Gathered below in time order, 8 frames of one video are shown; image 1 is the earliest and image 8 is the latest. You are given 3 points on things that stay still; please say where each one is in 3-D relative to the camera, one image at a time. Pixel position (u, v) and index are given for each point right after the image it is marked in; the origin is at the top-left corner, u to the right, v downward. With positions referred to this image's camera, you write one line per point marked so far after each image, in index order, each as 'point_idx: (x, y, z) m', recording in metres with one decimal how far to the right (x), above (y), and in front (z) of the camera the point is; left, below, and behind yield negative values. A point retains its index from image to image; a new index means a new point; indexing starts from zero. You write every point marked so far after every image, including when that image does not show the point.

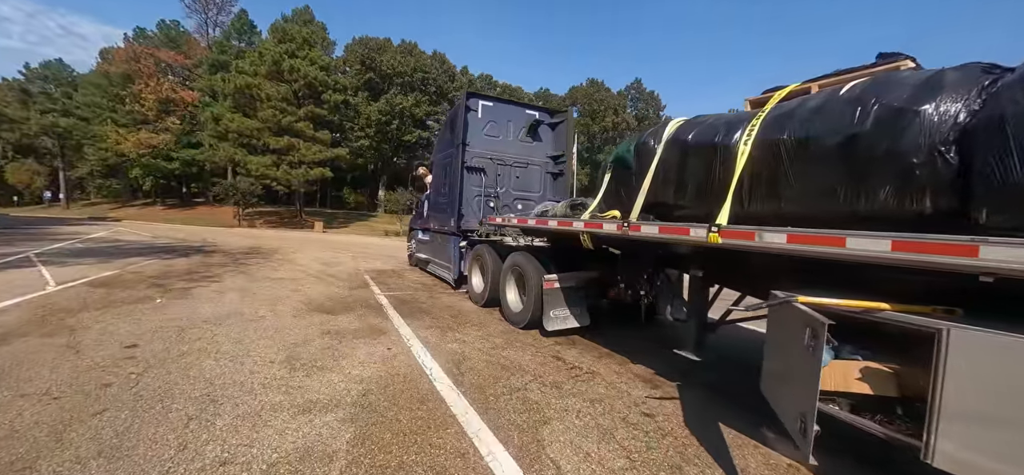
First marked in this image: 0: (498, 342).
0: (-0.2, -1.3, +4.7) m
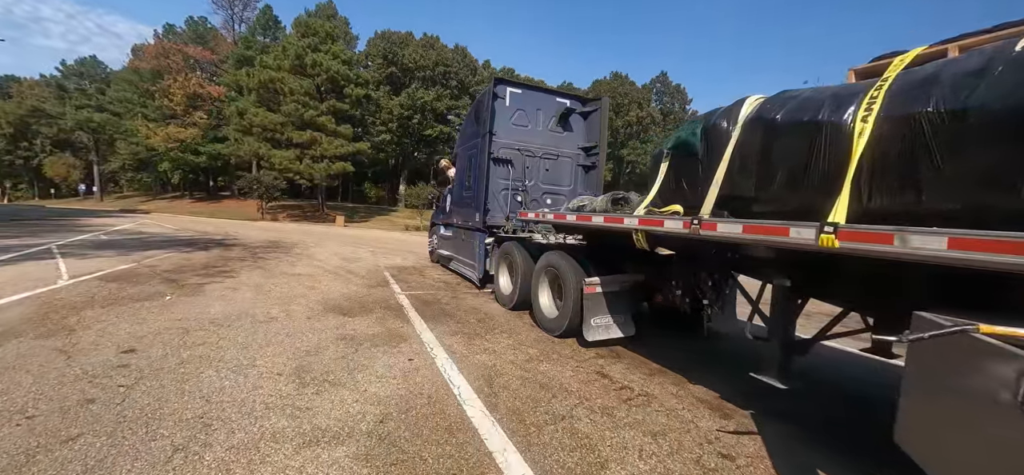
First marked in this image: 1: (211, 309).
0: (+0.2, -1.3, +4.2) m
1: (-3.8, -0.9, +4.9) m
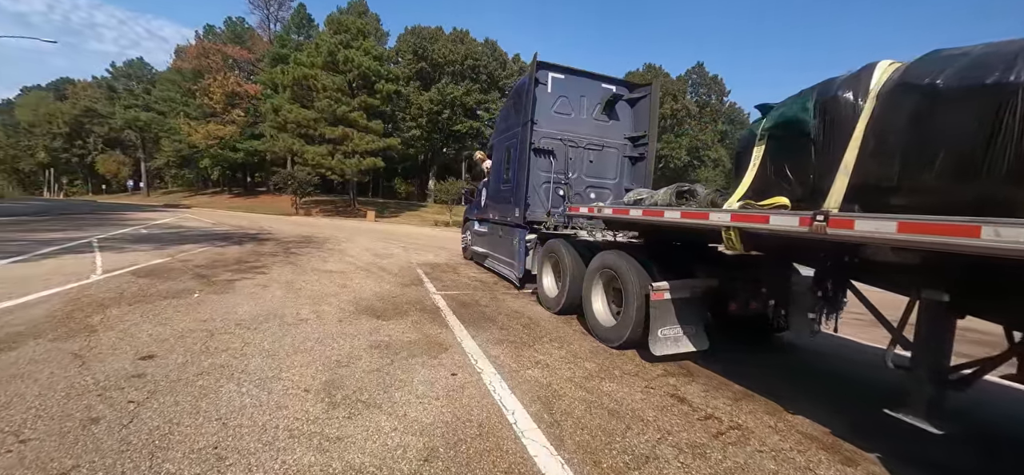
0: (+0.7, -1.2, +3.6) m
1: (-3.2, -0.9, +4.6) m
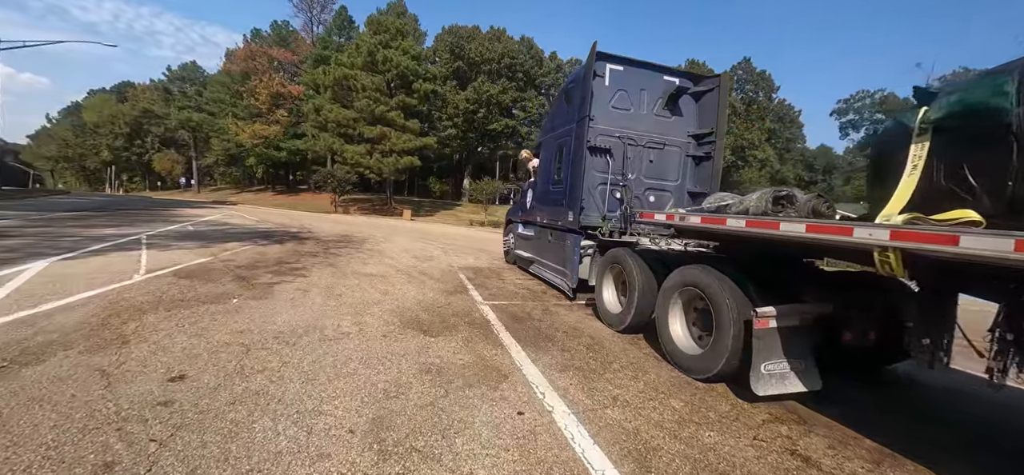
0: (+1.3, -1.3, +3.0) m
1: (-2.6, -0.9, +4.2) m
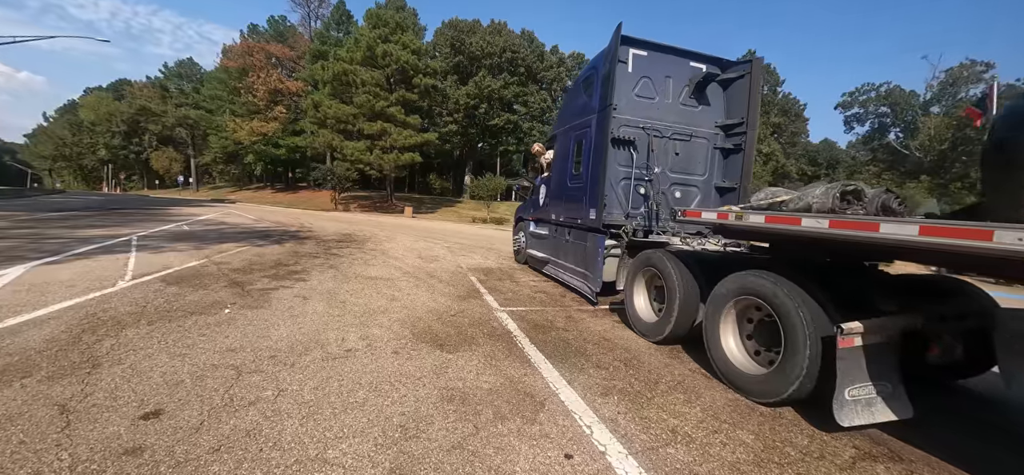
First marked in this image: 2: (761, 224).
0: (+1.6, -1.4, +2.5) m
1: (-2.3, -0.9, +3.8) m
2: (+2.1, +0.1, +3.2) m
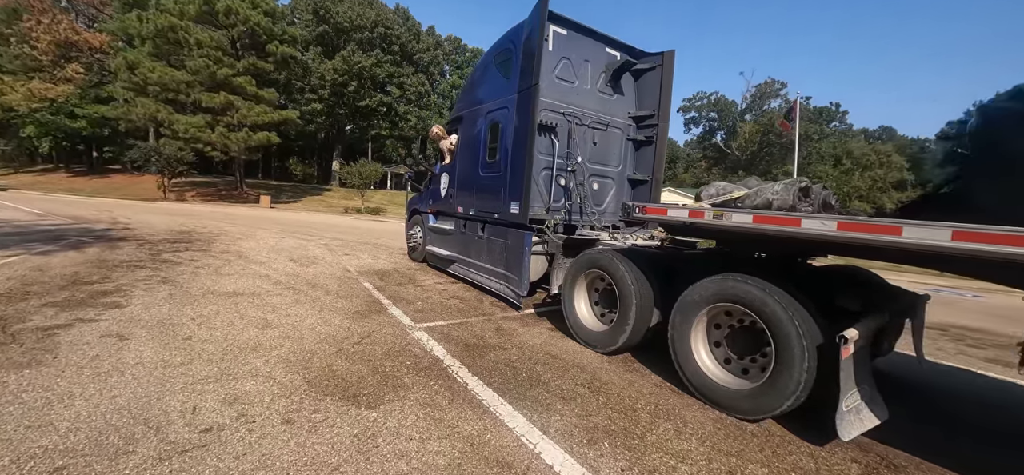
0: (+1.5, -1.4, +2.2) m
1: (-2.6, -1.1, +2.2) m
2: (+1.7, +0.1, +2.9) m
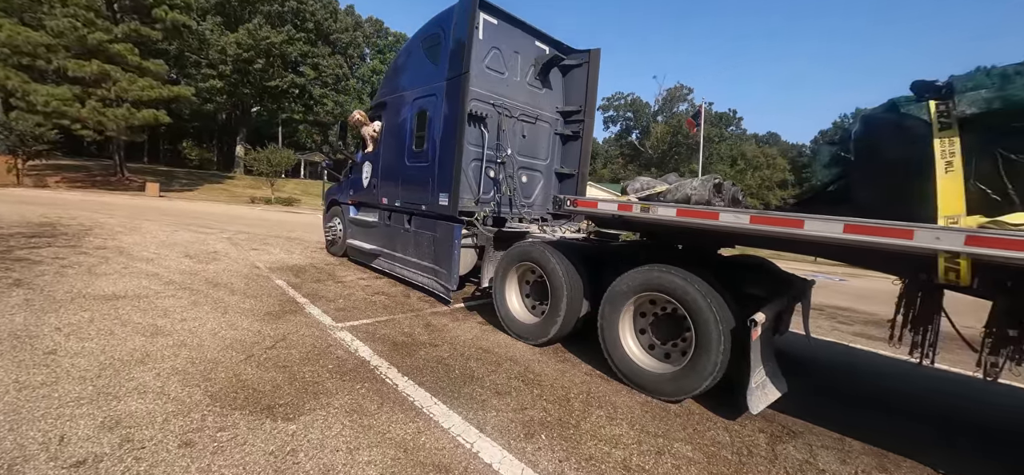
0: (+1.1, -1.3, +2.3) m
1: (-2.9, -1.0, +1.6) m
2: (+1.2, +0.2, +3.1) m
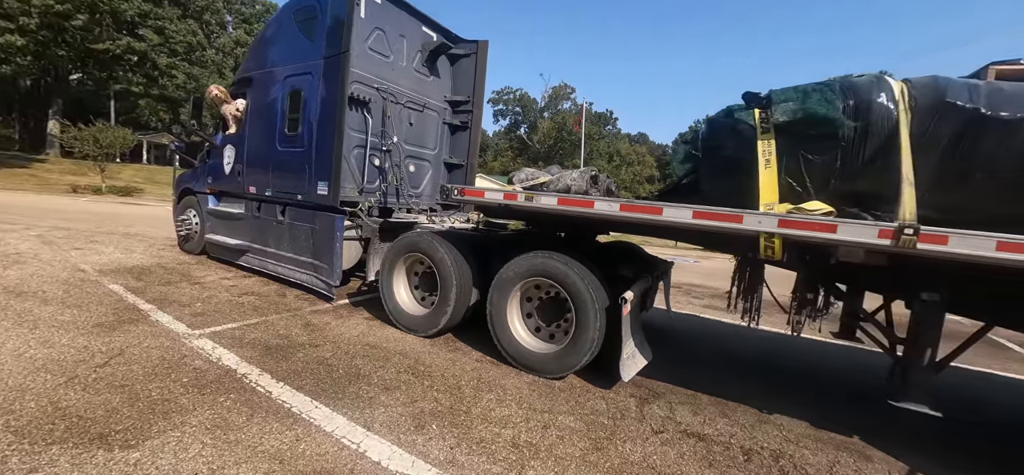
0: (+0.4, -1.3, +2.5) m
1: (-3.3, -1.0, +0.8) m
2: (+0.3, +0.3, +3.2) m
